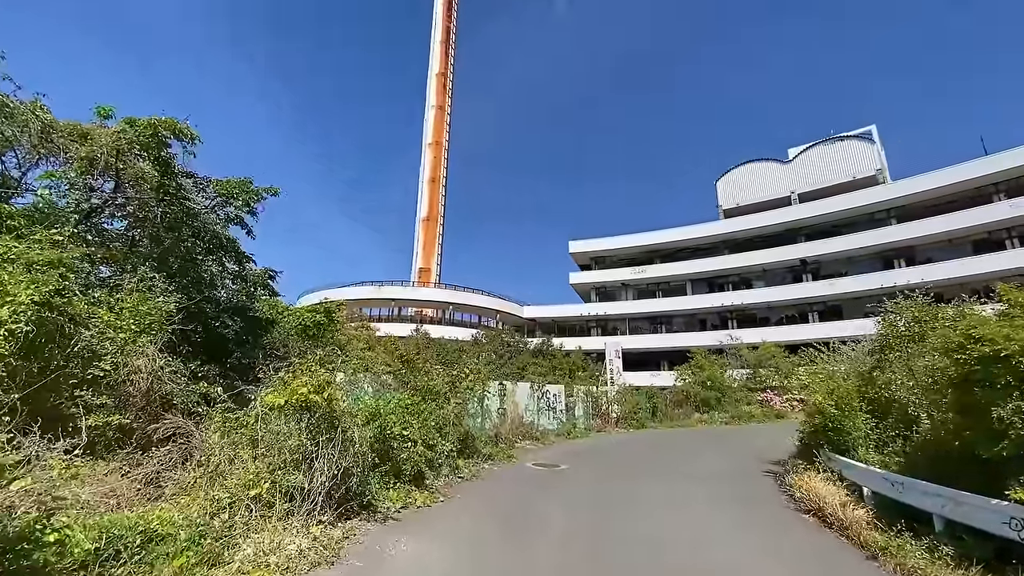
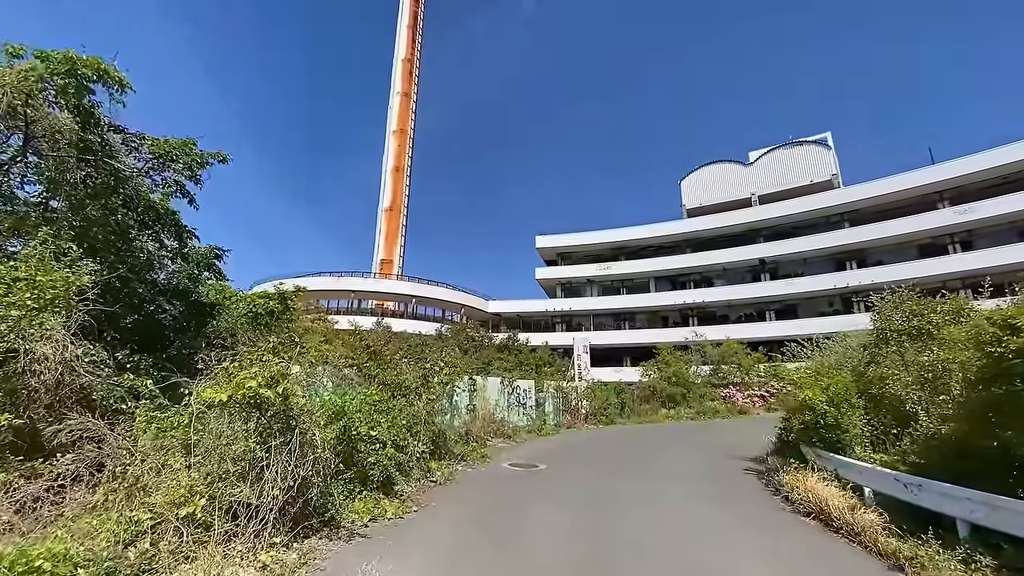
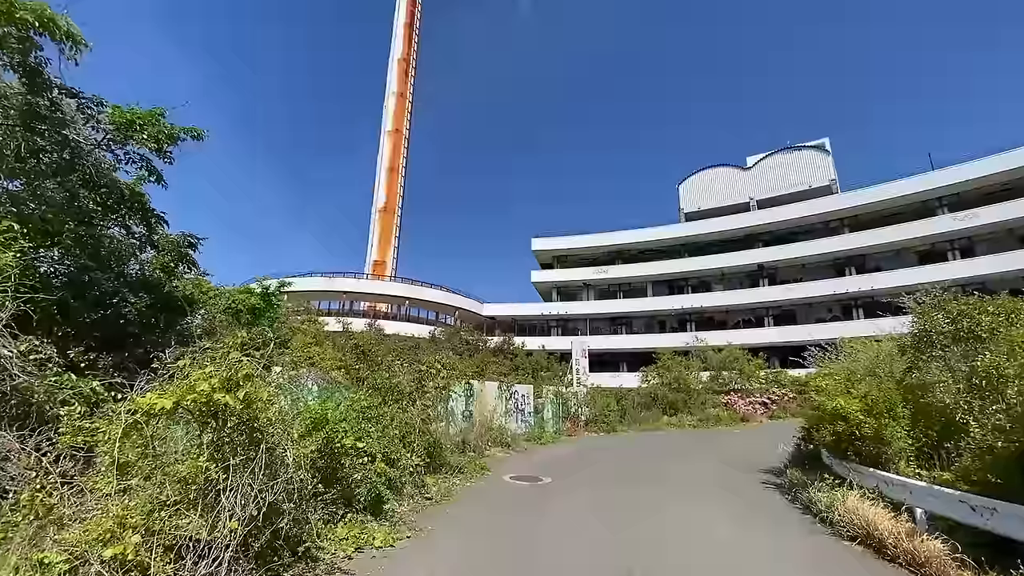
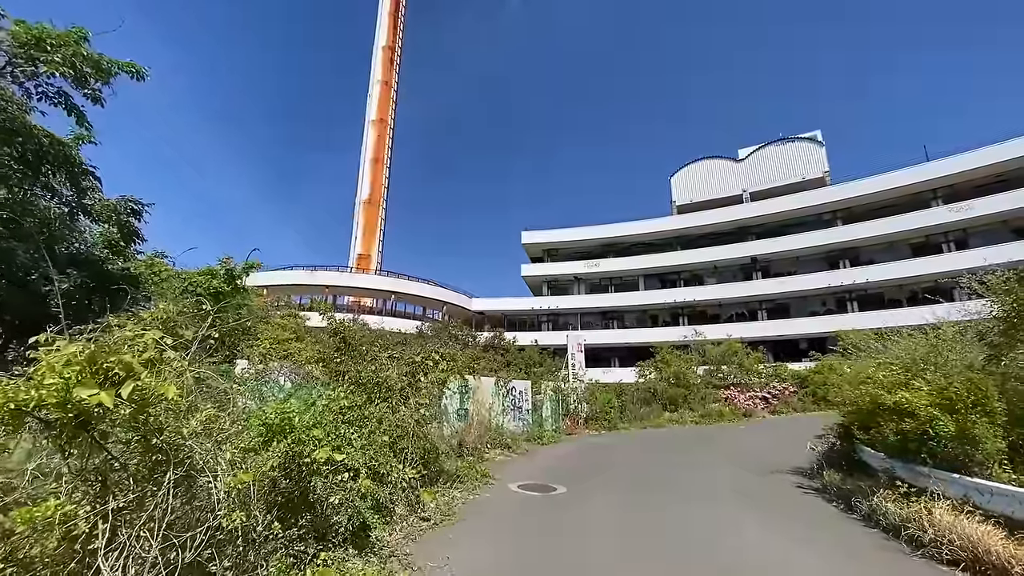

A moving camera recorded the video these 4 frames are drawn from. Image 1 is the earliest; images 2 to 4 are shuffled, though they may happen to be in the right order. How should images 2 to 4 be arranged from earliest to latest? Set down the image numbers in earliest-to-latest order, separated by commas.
2, 3, 4
